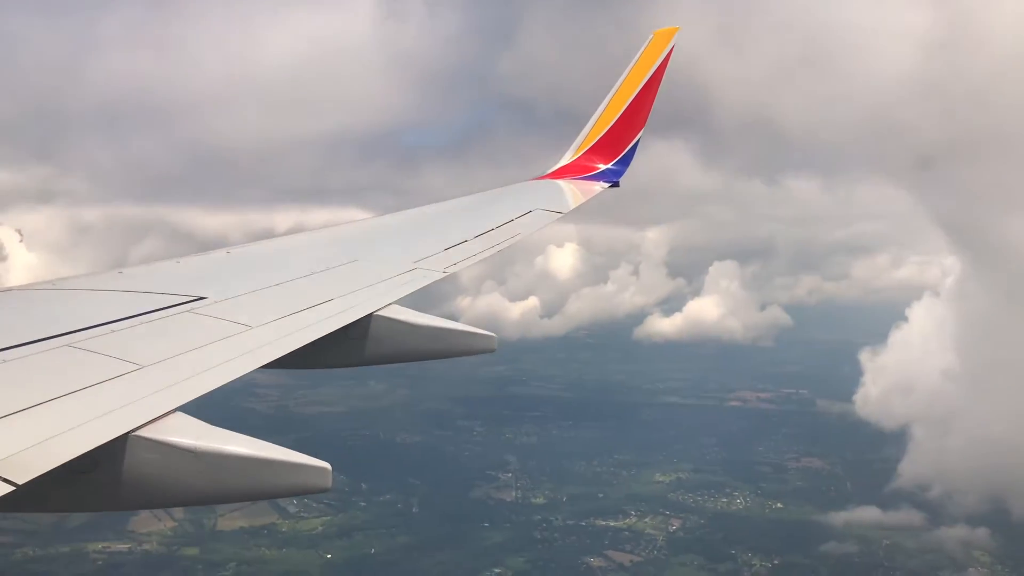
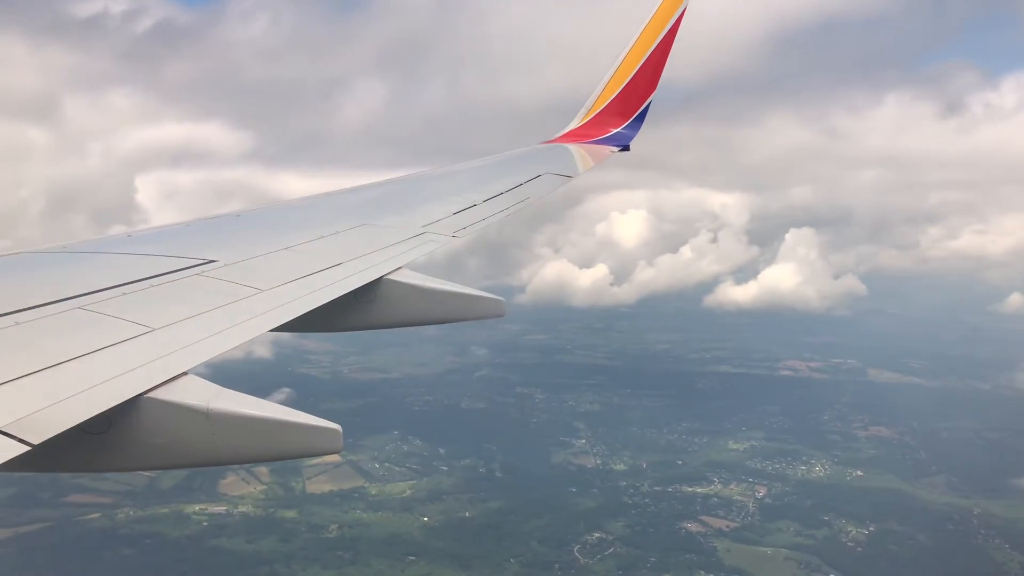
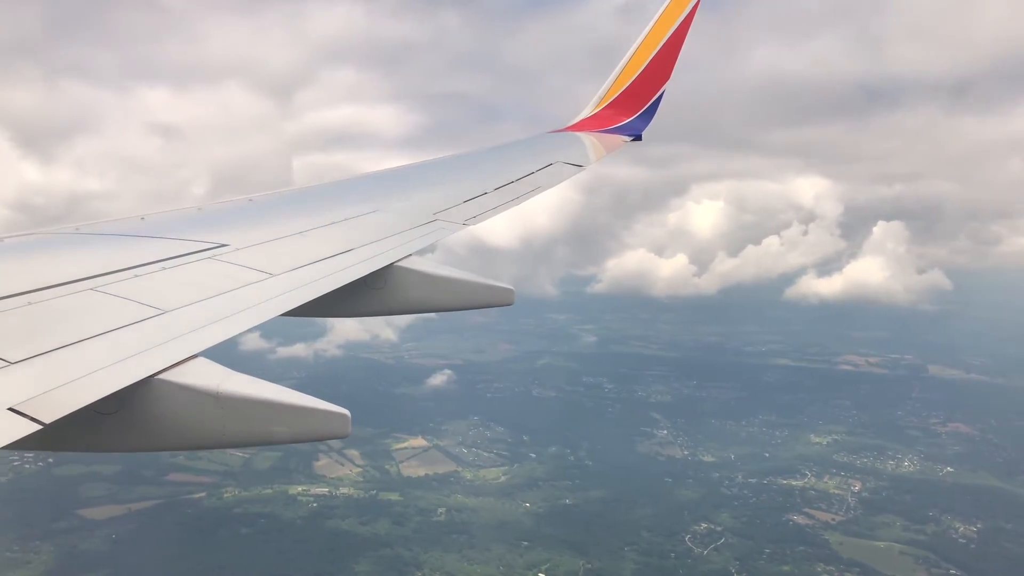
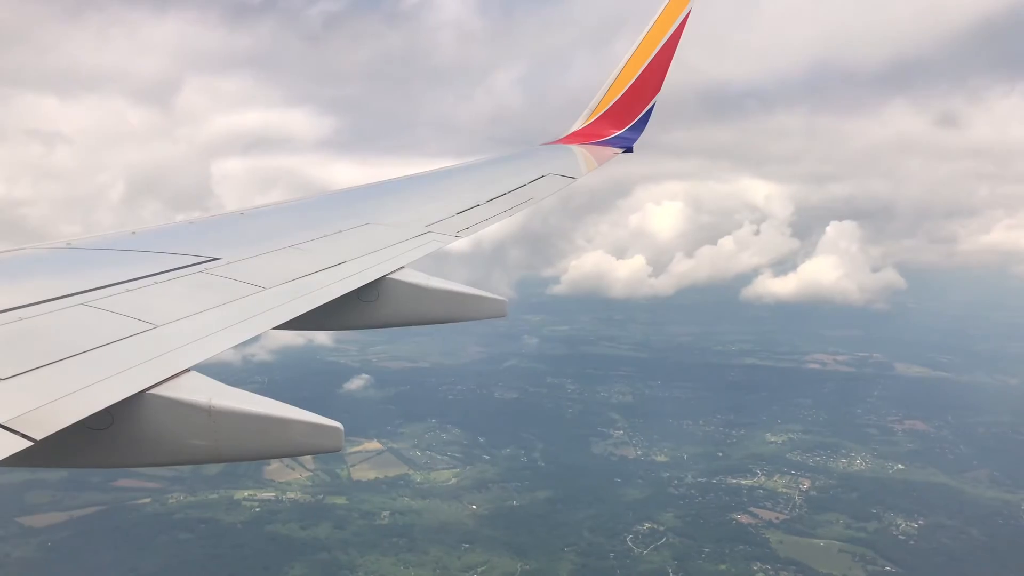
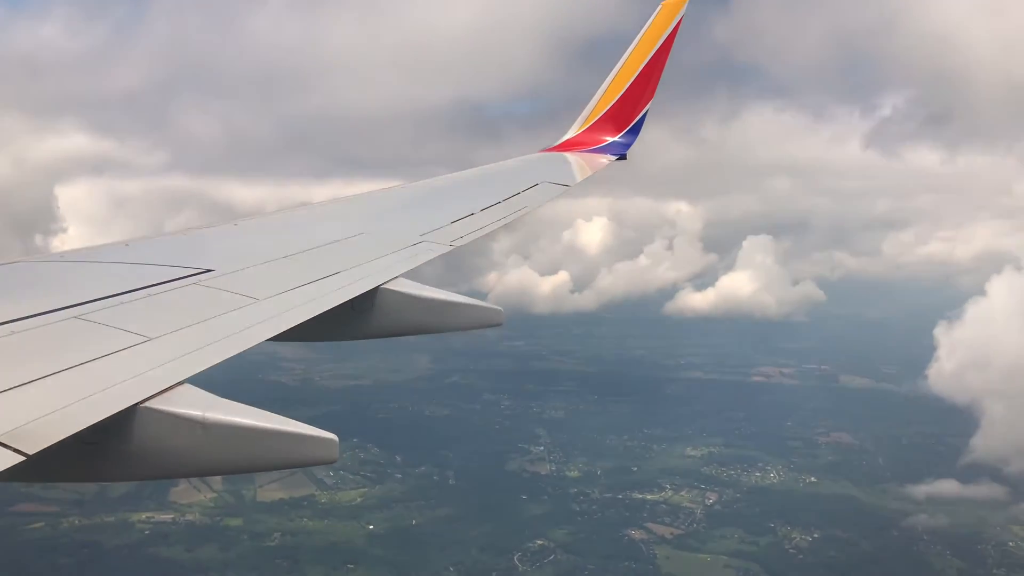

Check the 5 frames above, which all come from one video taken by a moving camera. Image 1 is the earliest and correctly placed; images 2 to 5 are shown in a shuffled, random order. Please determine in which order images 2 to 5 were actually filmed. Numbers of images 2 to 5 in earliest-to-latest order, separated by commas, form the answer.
5, 2, 4, 3
